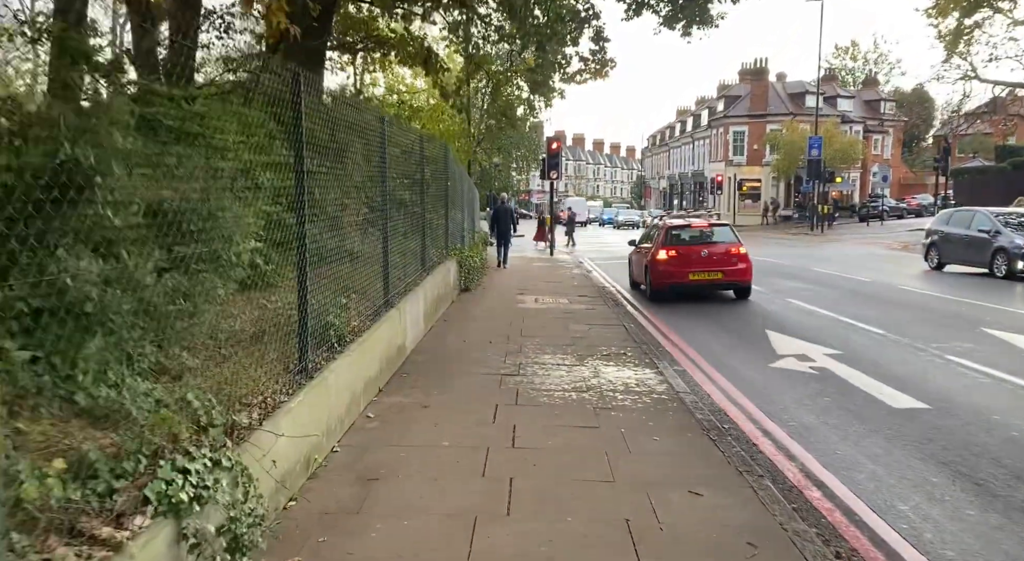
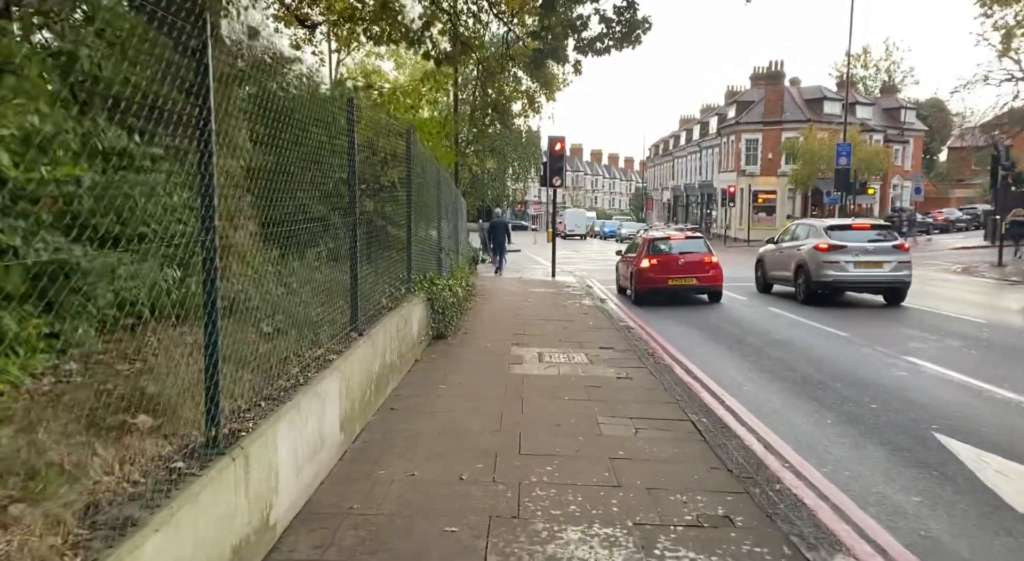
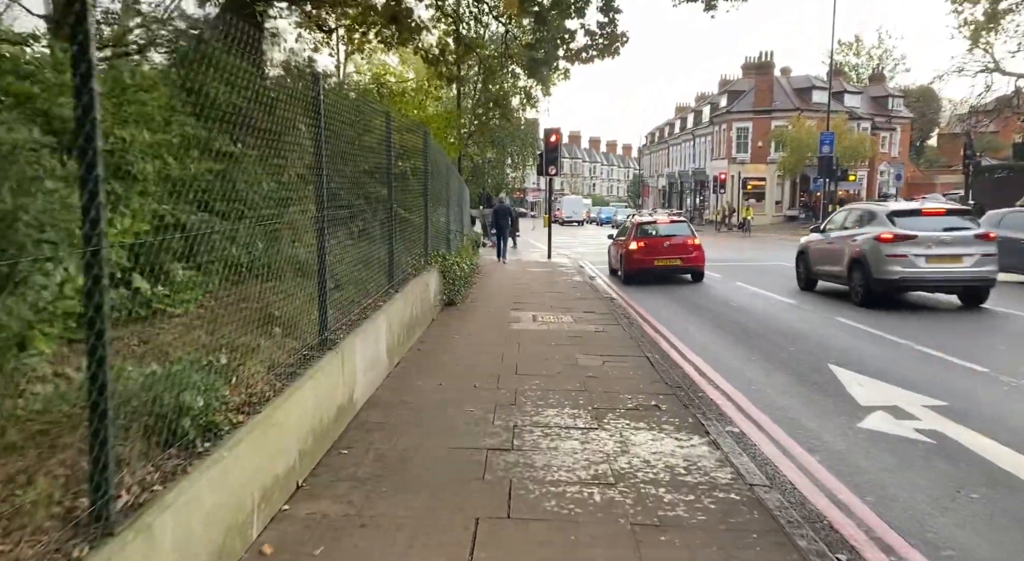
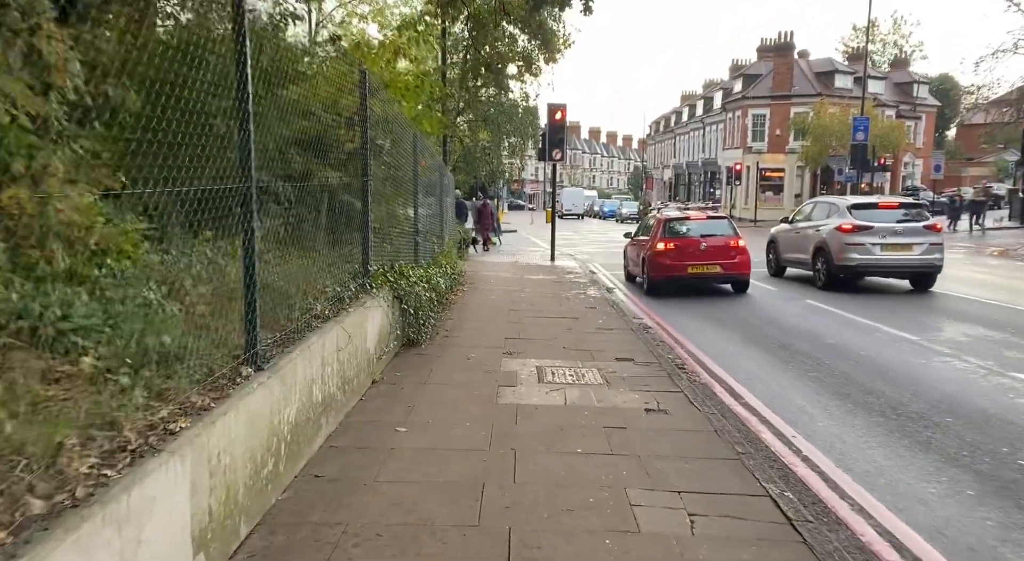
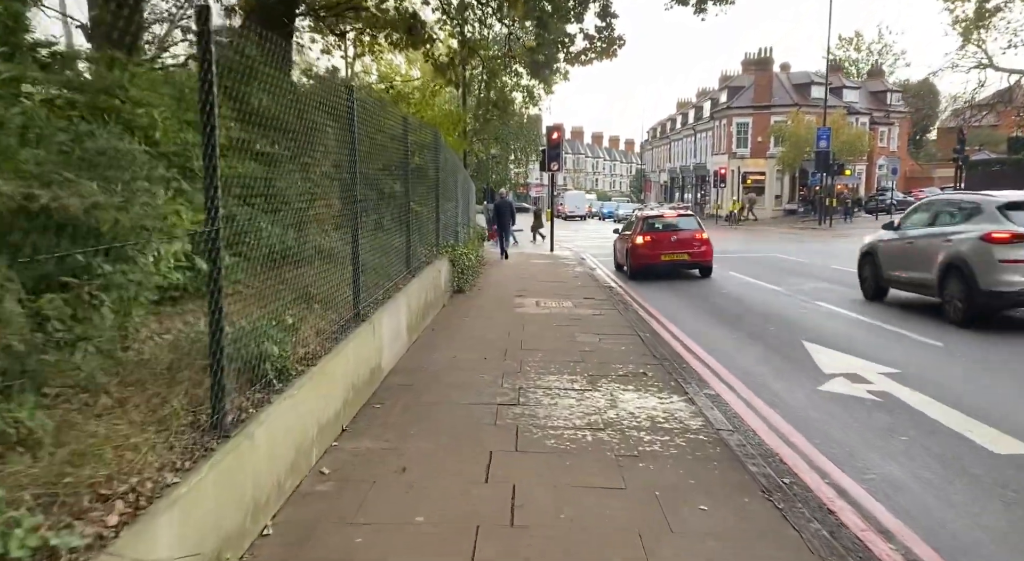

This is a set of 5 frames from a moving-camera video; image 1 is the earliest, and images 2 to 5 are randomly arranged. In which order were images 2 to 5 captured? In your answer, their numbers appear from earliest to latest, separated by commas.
5, 3, 2, 4
